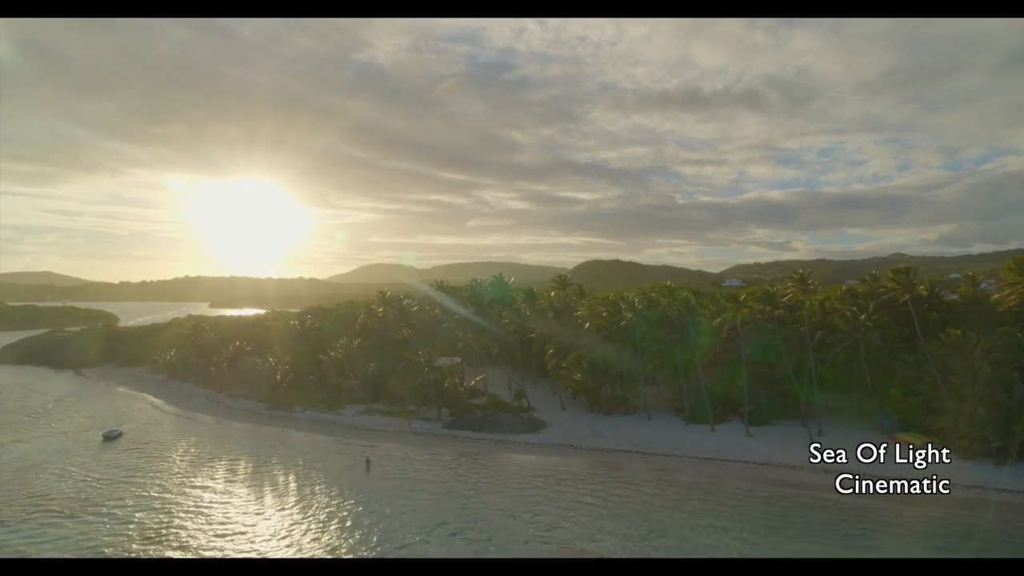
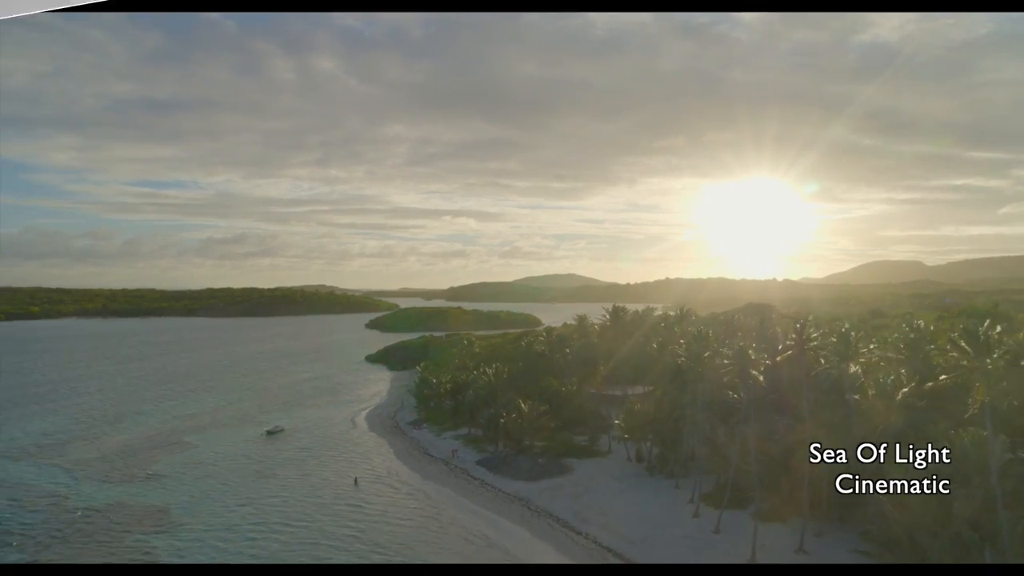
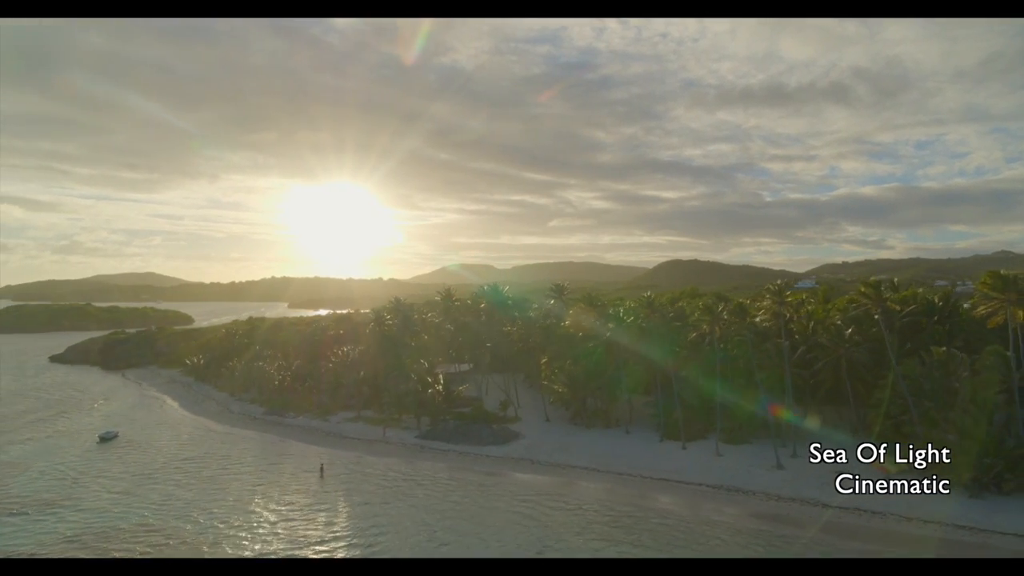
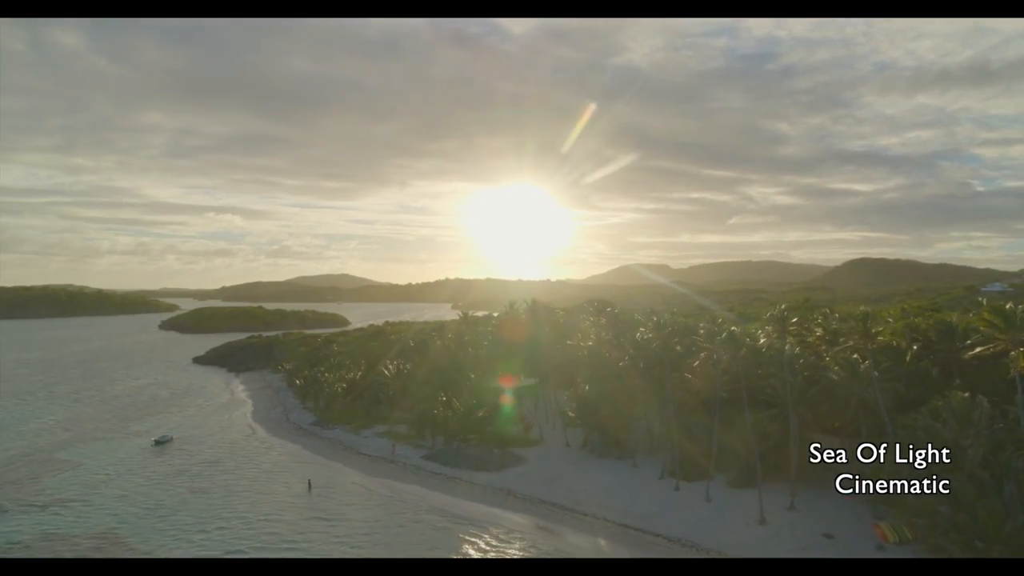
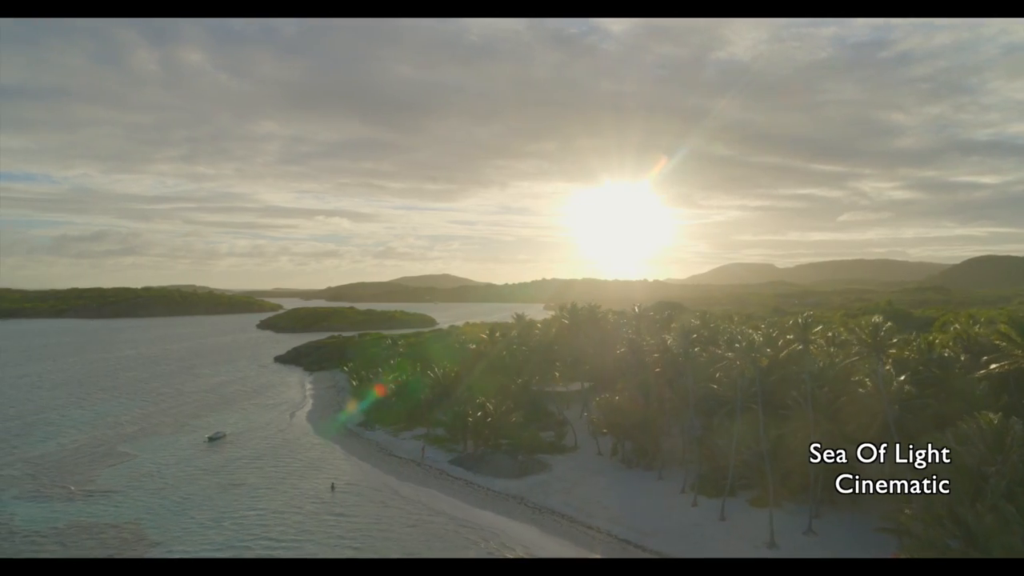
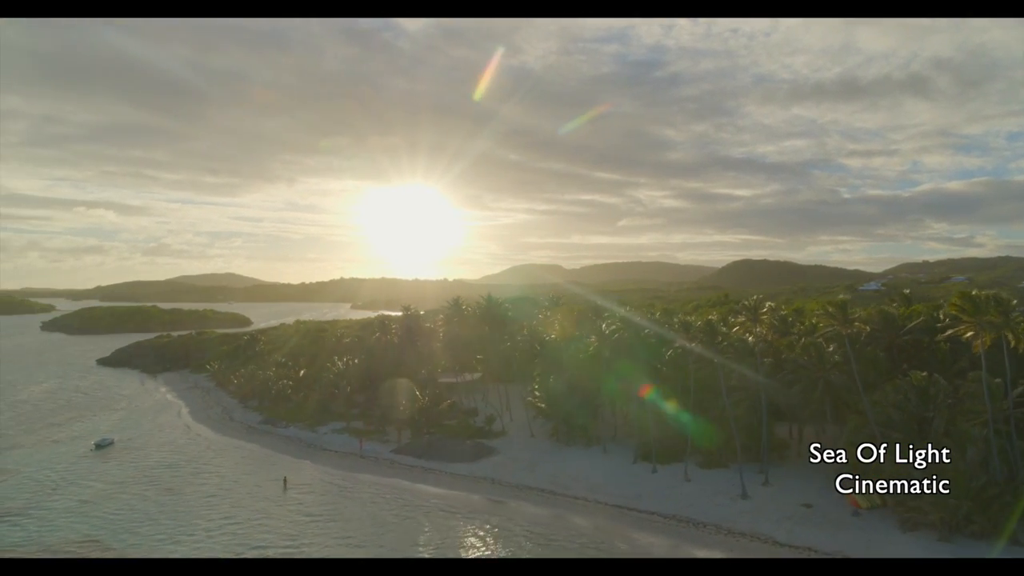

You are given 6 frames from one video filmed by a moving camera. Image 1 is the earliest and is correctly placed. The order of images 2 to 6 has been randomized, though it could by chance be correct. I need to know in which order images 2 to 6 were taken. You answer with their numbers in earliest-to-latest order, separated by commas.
3, 6, 4, 5, 2
